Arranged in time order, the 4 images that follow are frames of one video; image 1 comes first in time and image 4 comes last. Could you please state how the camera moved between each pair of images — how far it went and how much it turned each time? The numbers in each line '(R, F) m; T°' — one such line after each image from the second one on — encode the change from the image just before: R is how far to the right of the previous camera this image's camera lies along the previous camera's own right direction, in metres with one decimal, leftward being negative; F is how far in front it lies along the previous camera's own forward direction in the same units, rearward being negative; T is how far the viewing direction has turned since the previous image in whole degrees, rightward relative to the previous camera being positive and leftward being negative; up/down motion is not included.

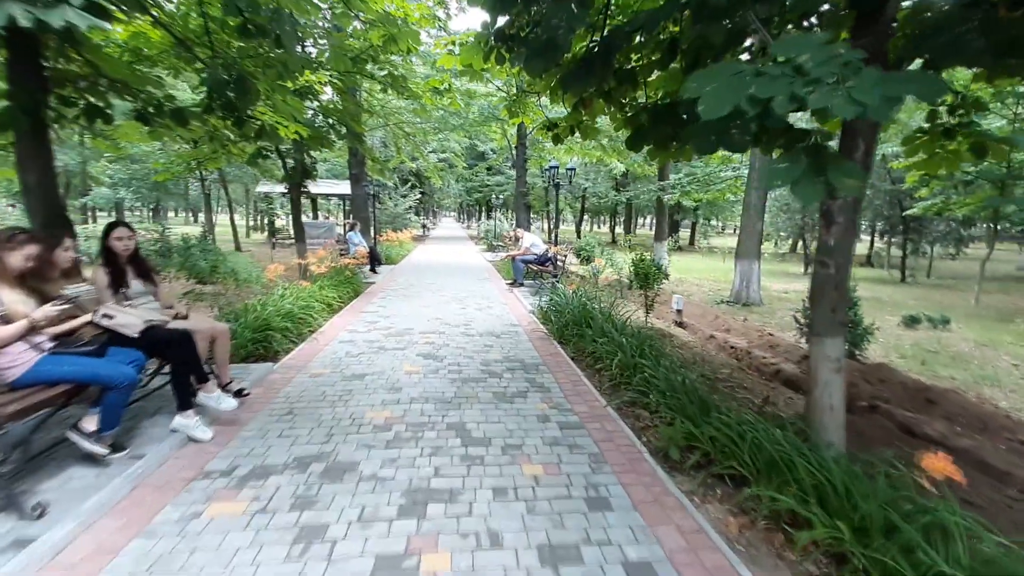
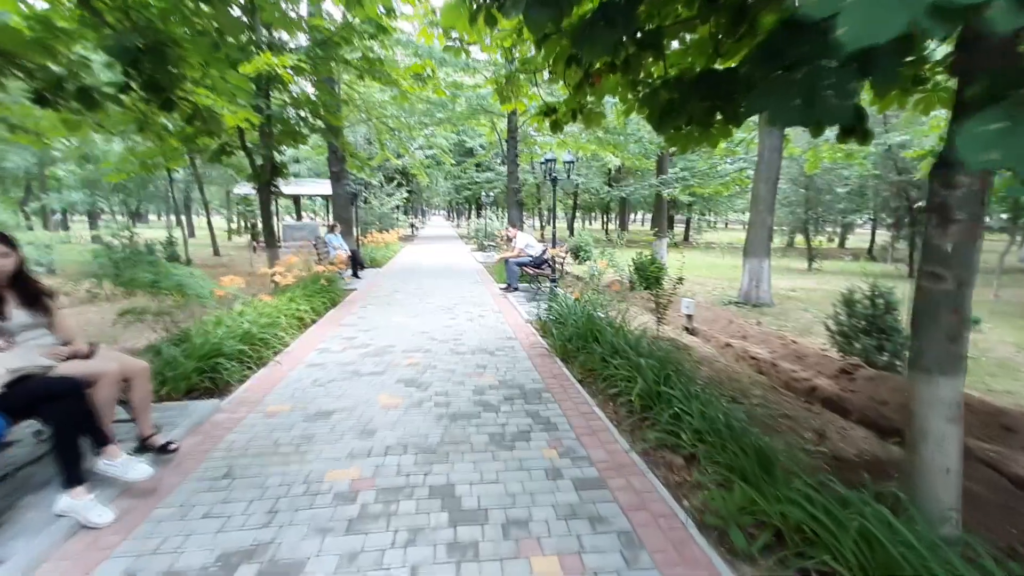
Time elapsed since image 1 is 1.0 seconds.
(0.0, +0.9) m; +1°
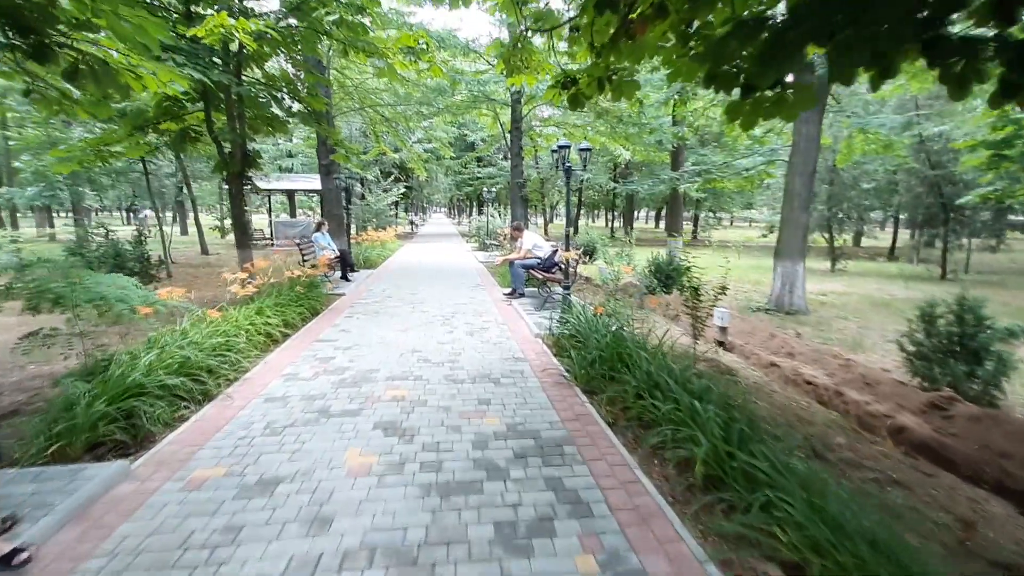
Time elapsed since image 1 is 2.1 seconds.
(-0.1, +1.2) m; 0°
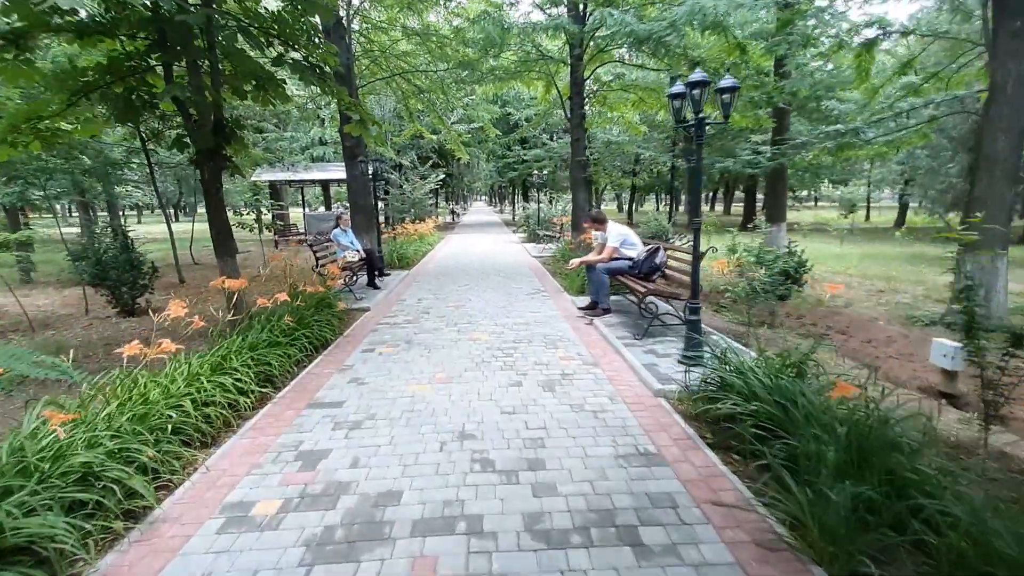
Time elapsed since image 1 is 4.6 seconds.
(-0.5, +2.7) m; -5°
